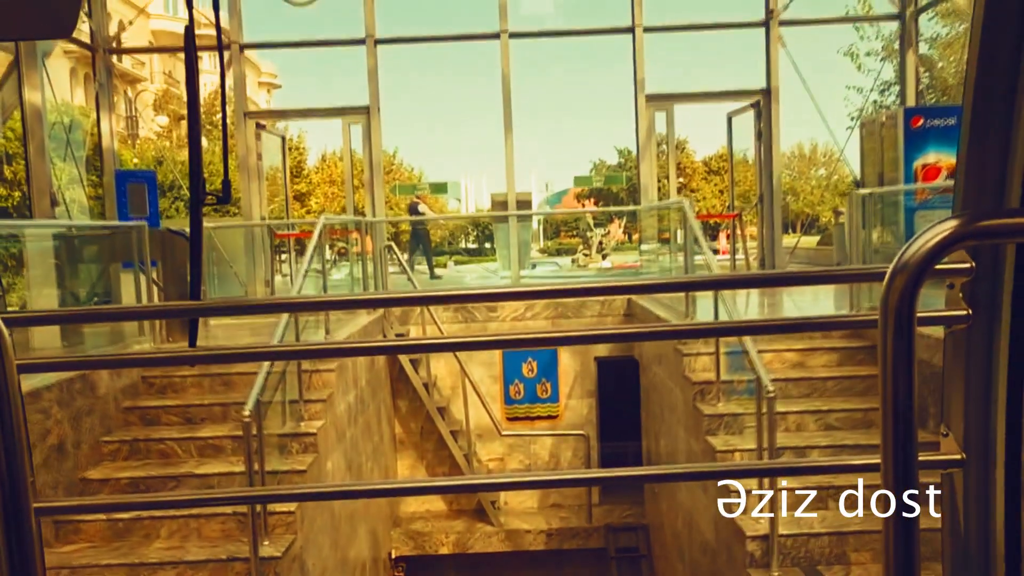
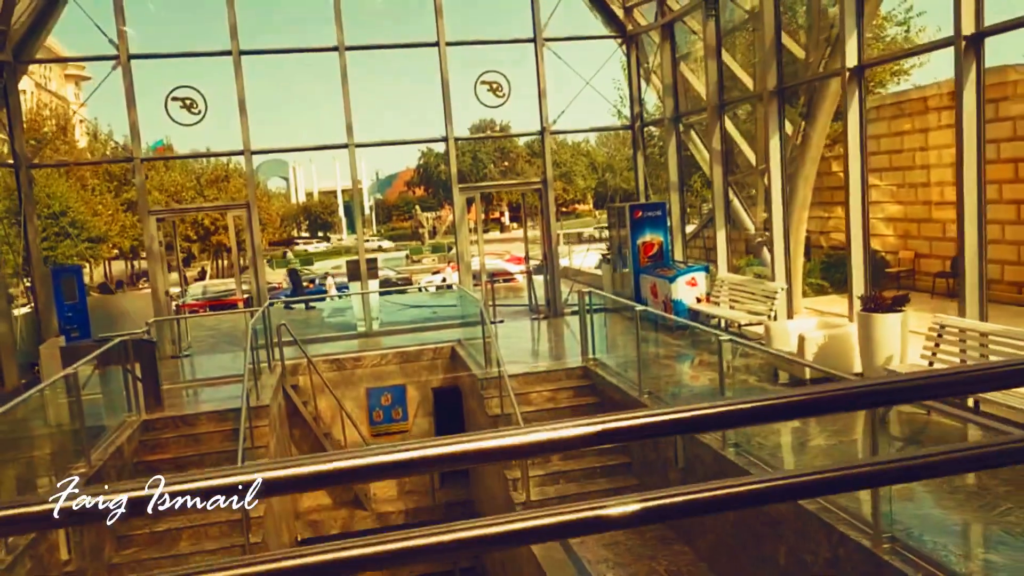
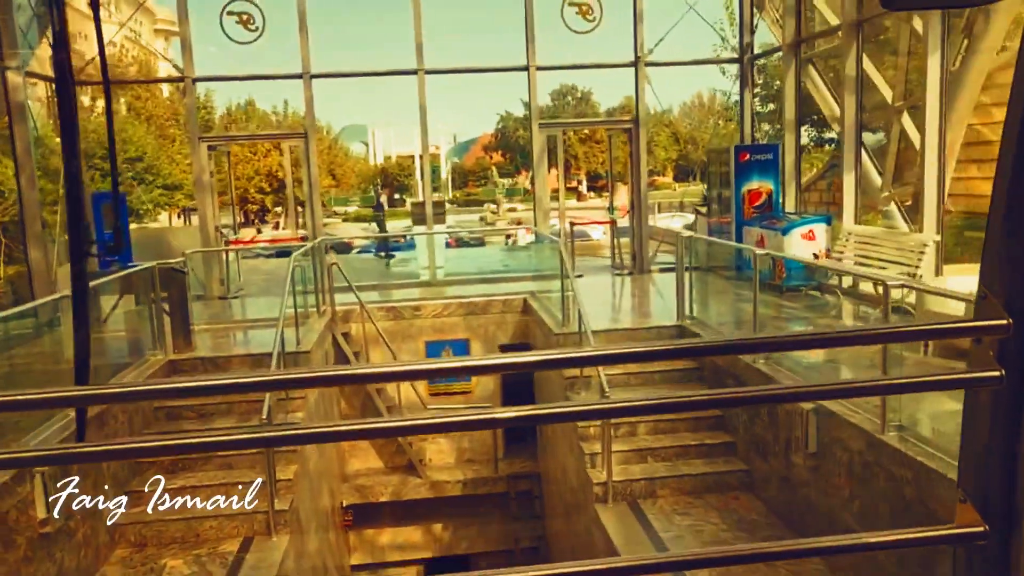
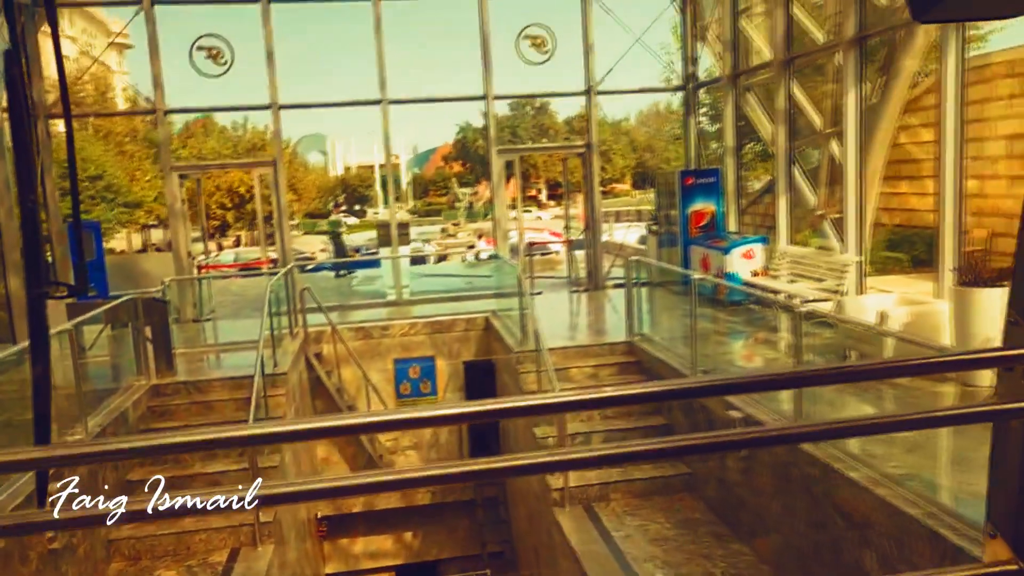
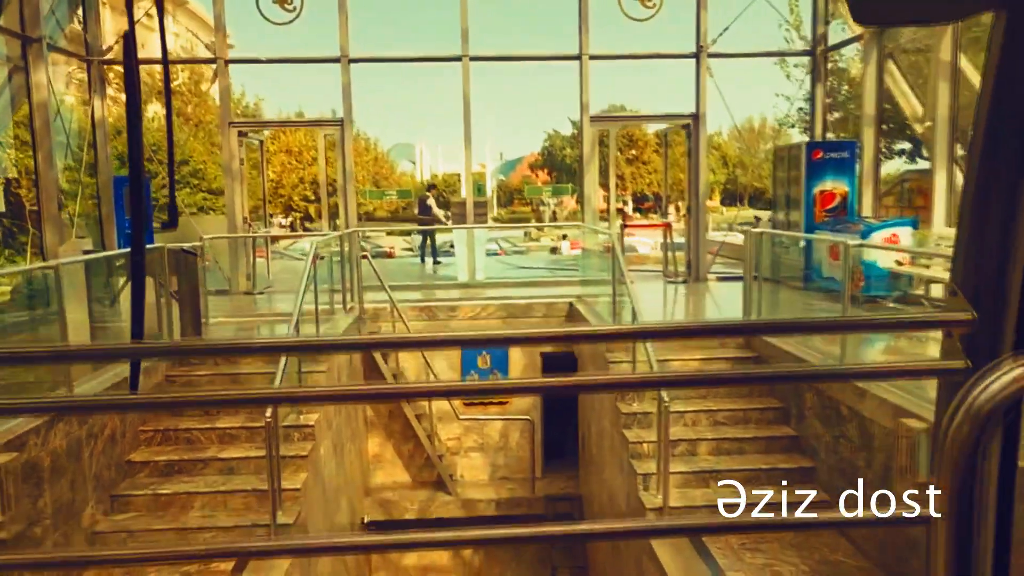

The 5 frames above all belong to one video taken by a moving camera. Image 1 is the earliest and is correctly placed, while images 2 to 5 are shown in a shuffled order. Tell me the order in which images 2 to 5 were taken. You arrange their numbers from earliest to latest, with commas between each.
5, 3, 4, 2
